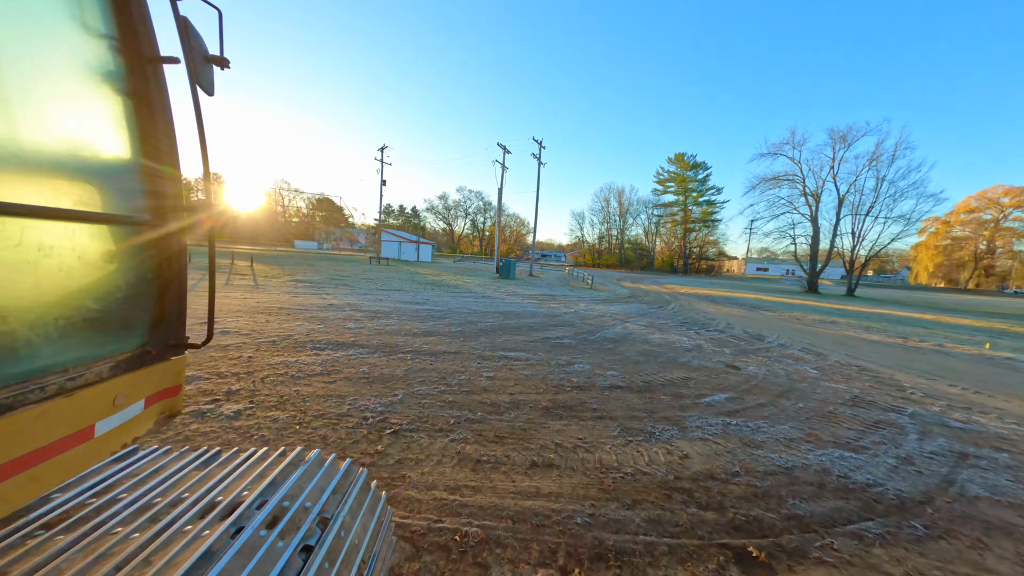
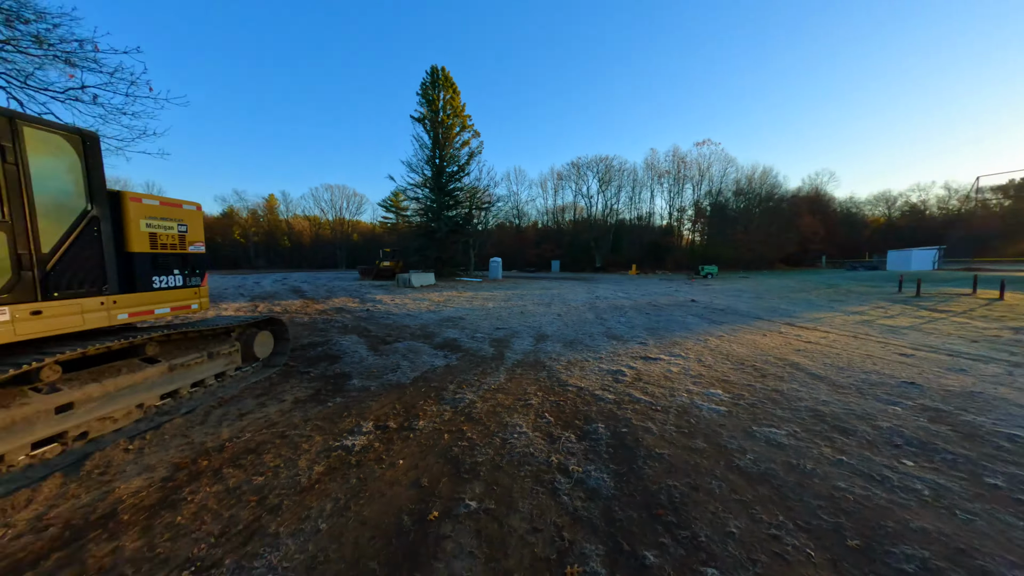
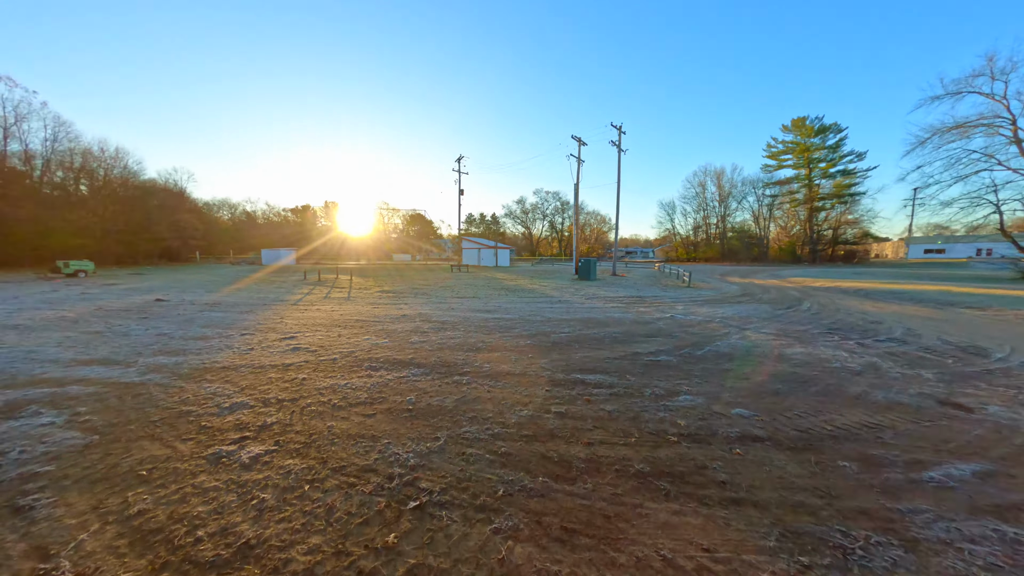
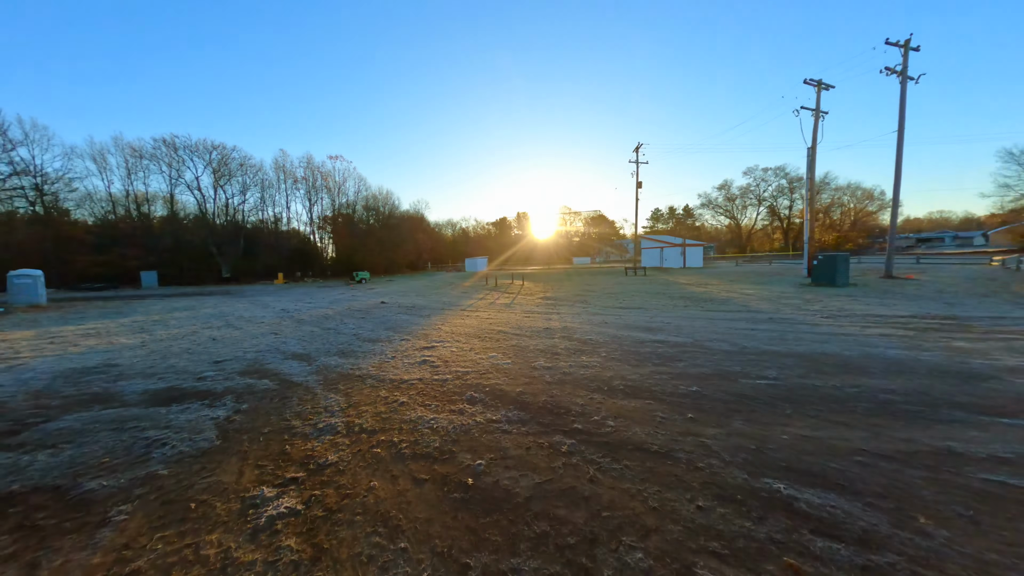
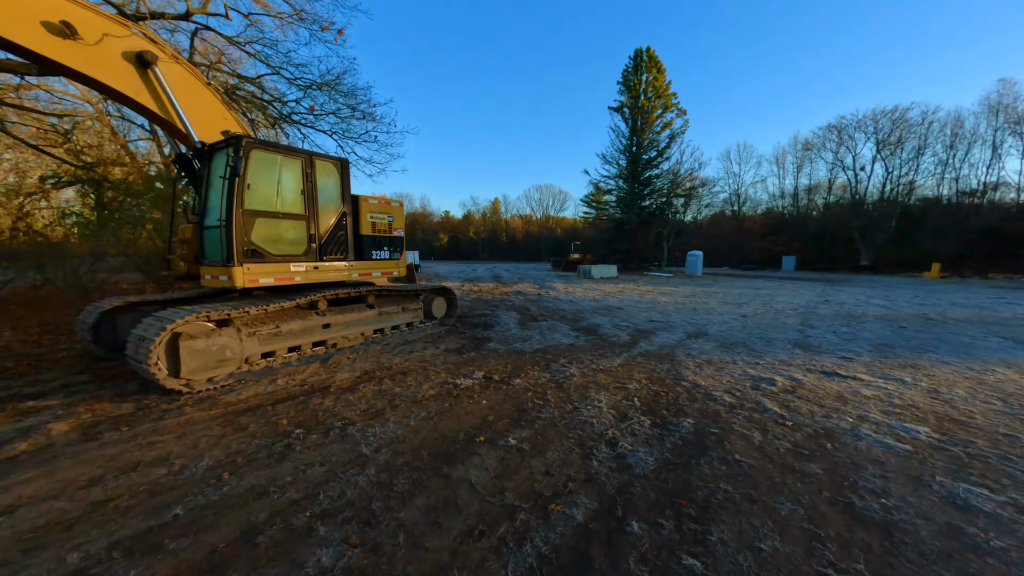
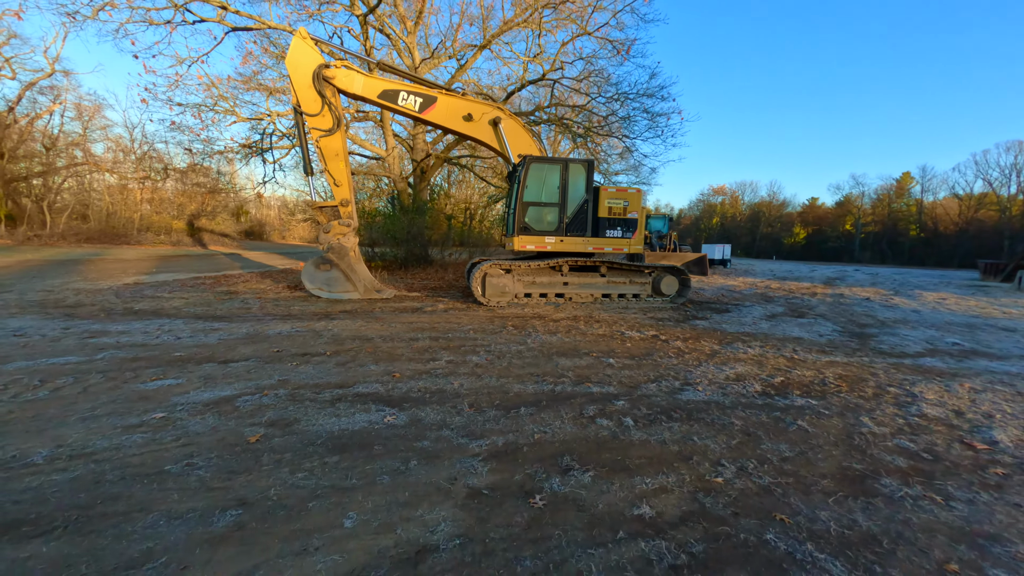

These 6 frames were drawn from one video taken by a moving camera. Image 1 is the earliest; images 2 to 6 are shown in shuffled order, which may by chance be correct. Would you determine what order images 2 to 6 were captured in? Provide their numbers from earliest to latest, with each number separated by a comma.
3, 4, 2, 5, 6
